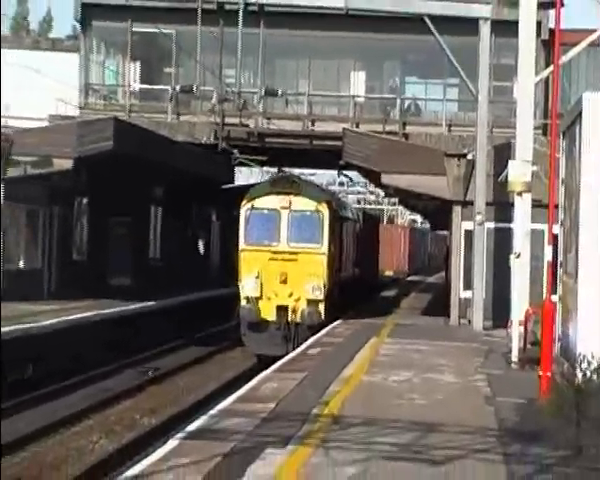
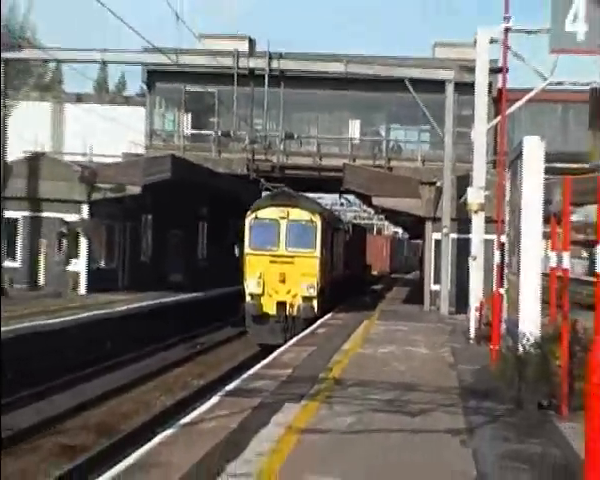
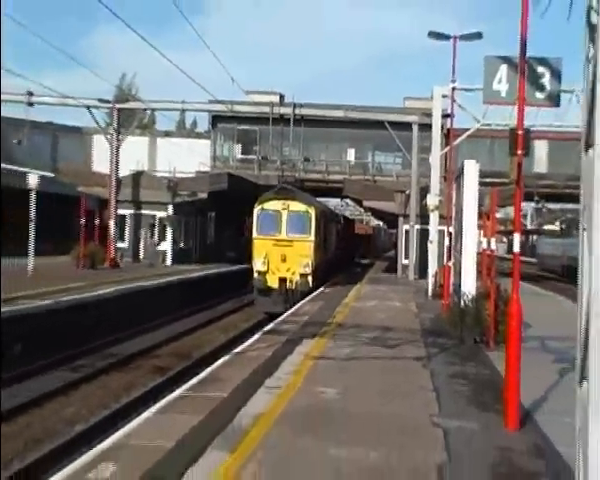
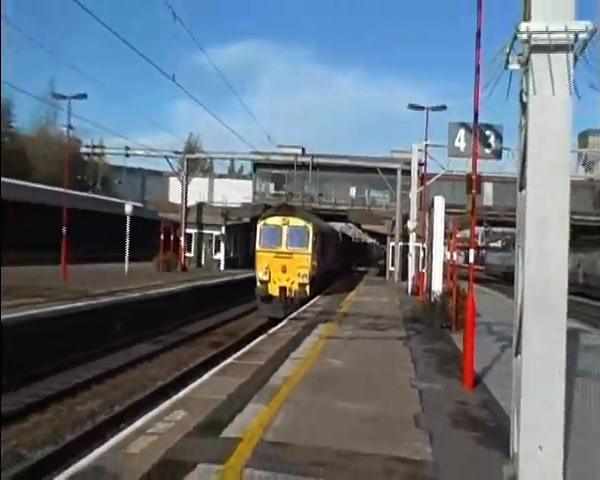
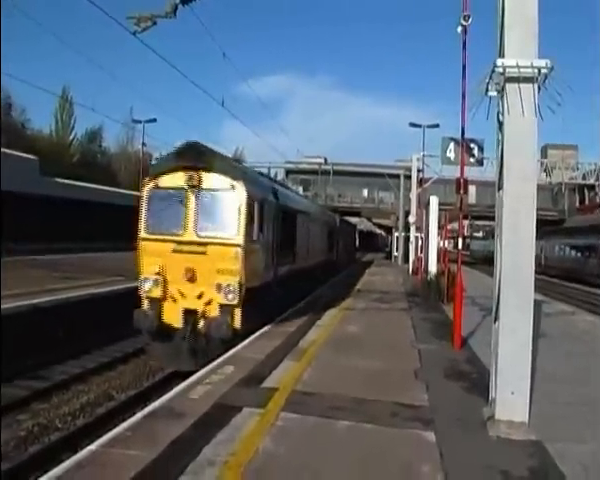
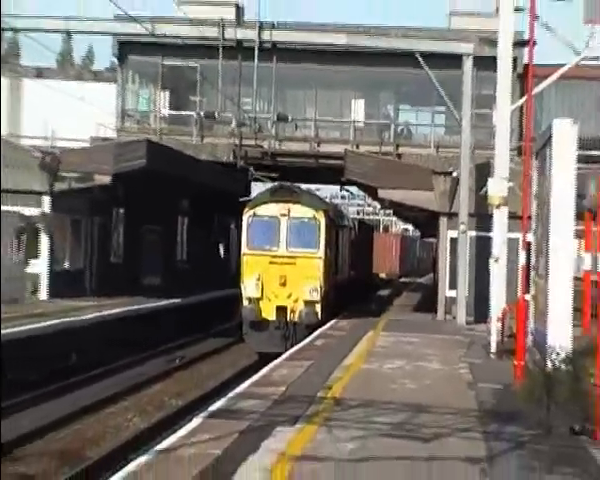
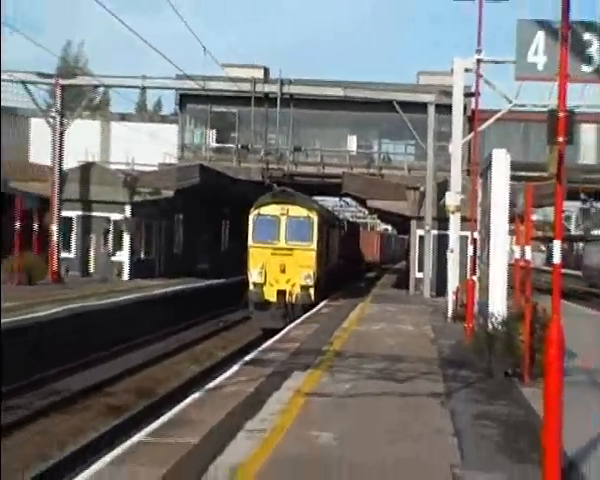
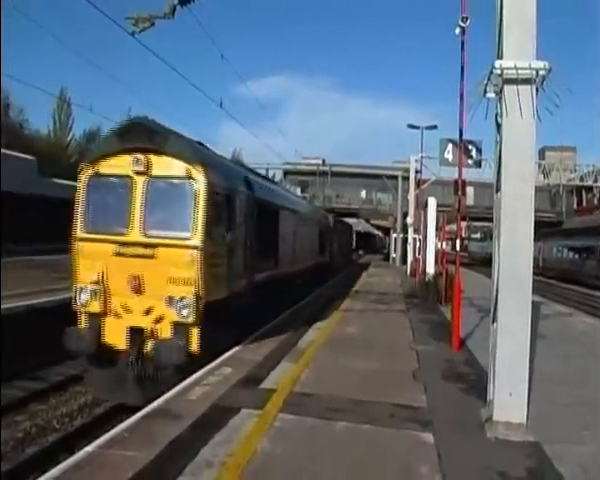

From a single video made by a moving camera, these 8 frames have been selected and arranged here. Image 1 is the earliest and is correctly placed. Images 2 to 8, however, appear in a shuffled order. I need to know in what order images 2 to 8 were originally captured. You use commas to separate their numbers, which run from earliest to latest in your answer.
6, 2, 7, 3, 4, 5, 8
